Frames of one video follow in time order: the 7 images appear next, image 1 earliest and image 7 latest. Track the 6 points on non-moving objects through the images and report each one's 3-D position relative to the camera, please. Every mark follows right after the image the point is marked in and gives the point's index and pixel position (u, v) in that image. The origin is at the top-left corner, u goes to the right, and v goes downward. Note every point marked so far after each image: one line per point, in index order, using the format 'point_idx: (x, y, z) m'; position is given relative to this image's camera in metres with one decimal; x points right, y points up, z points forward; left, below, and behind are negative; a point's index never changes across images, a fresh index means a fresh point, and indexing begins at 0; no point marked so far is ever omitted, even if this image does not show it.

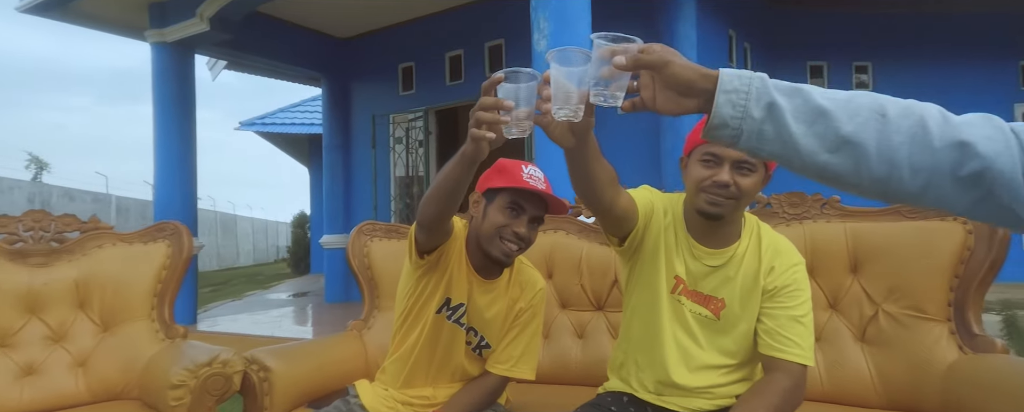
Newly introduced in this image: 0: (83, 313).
0: (-1.5, -0.4, +2.1) m
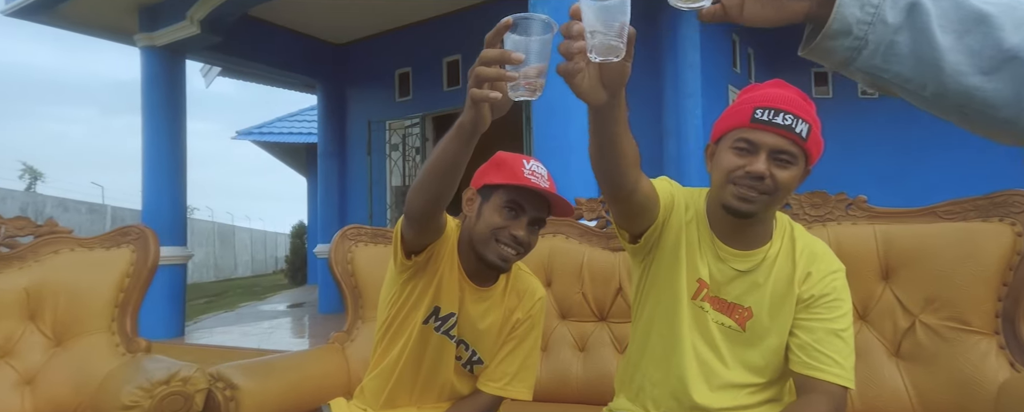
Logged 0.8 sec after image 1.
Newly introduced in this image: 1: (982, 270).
0: (-1.5, -0.4, +1.9) m
1: (+1.2, -0.2, +1.5) m
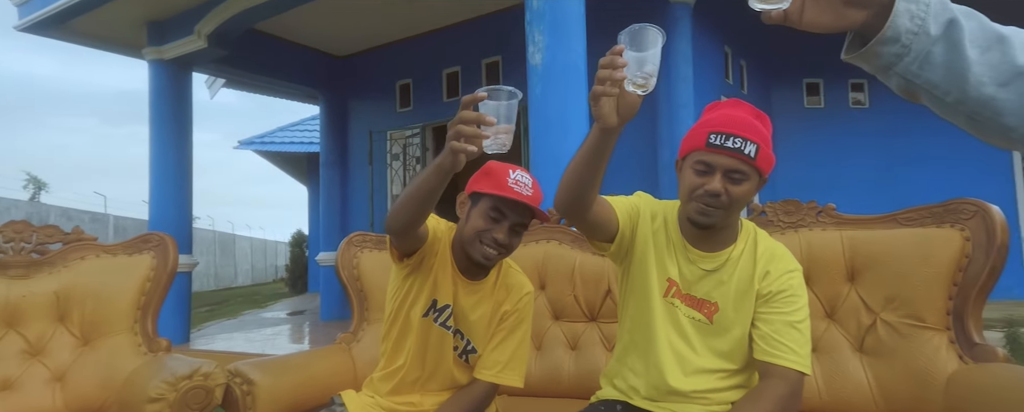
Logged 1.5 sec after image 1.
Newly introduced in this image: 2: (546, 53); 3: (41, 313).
0: (-1.5, -0.4, +2.0) m
1: (+1.2, -0.2, +1.7) m
2: (+0.2, +0.9, +3.7) m
3: (-1.5, -0.4, +2.0) m
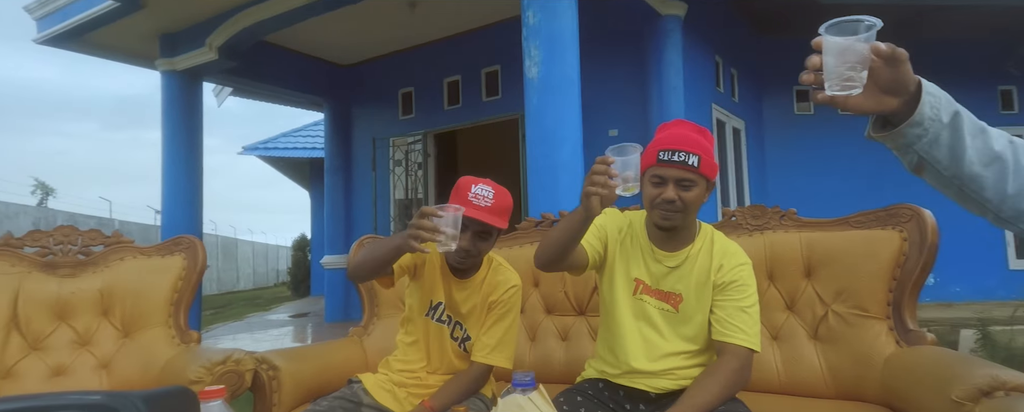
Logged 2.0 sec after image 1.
0: (-1.5, -0.4, +2.3) m
1: (+1.2, -0.2, +1.9) m
2: (+0.2, +0.9, +3.9) m
3: (-1.6, -0.4, +2.2) m
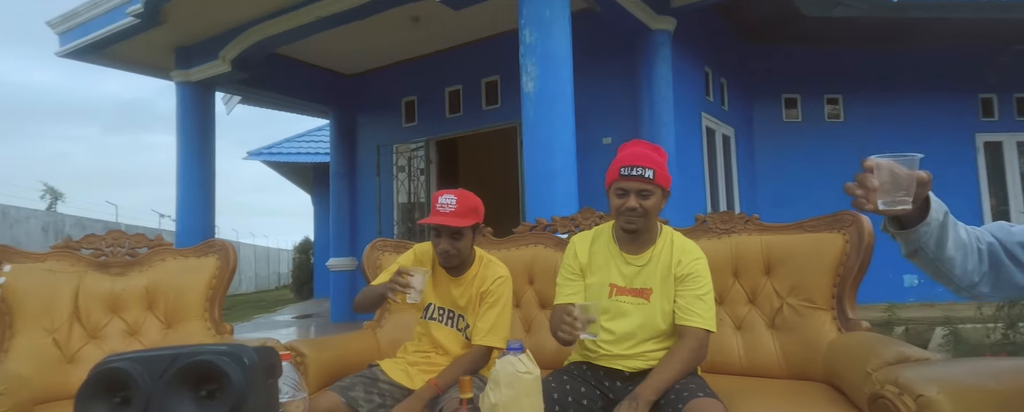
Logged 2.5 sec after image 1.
0: (-1.5, -0.5, +2.6) m
1: (+1.1, -0.2, +2.2) m
2: (+0.2, +0.9, +4.2) m
3: (-1.6, -0.4, +2.5) m
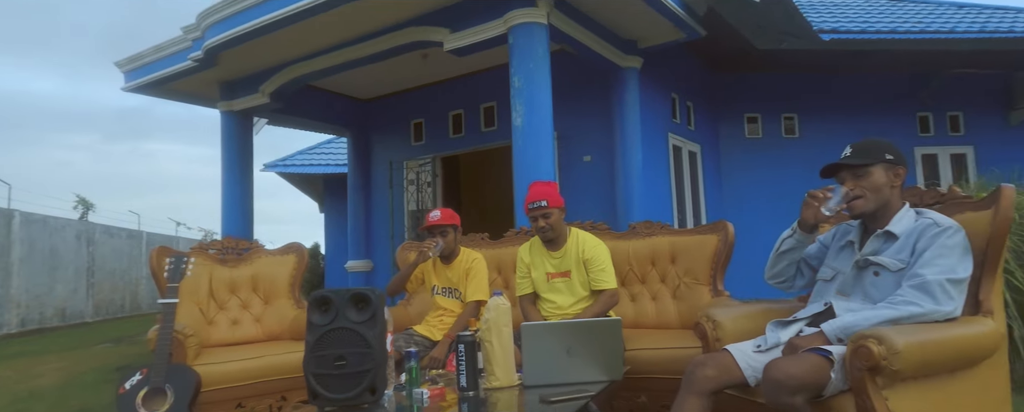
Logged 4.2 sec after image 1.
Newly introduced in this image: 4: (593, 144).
0: (-1.6, -0.5, +3.7) m
1: (+1.1, -0.3, +3.4) m
2: (+0.1, +0.8, +5.4) m
3: (-1.6, -0.5, +3.7) m
4: (+0.9, +0.7, +7.0) m
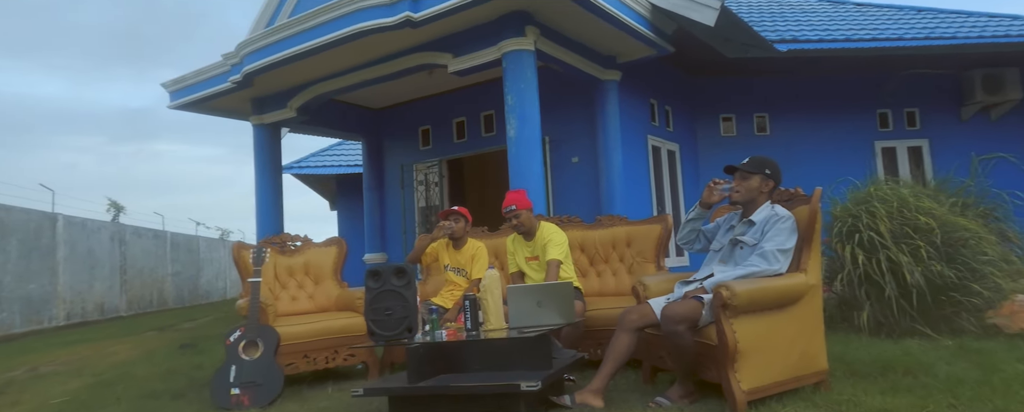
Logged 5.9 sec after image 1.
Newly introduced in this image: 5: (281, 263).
0: (-1.6, -0.6, +4.8) m
1: (+1.0, -0.2, +4.5) m
2: (+0.1, +0.8, +6.5) m
3: (-1.7, -0.5, +4.8) m
4: (+0.9, +0.8, +8.1) m
5: (-1.8, -0.5, +4.8) m
